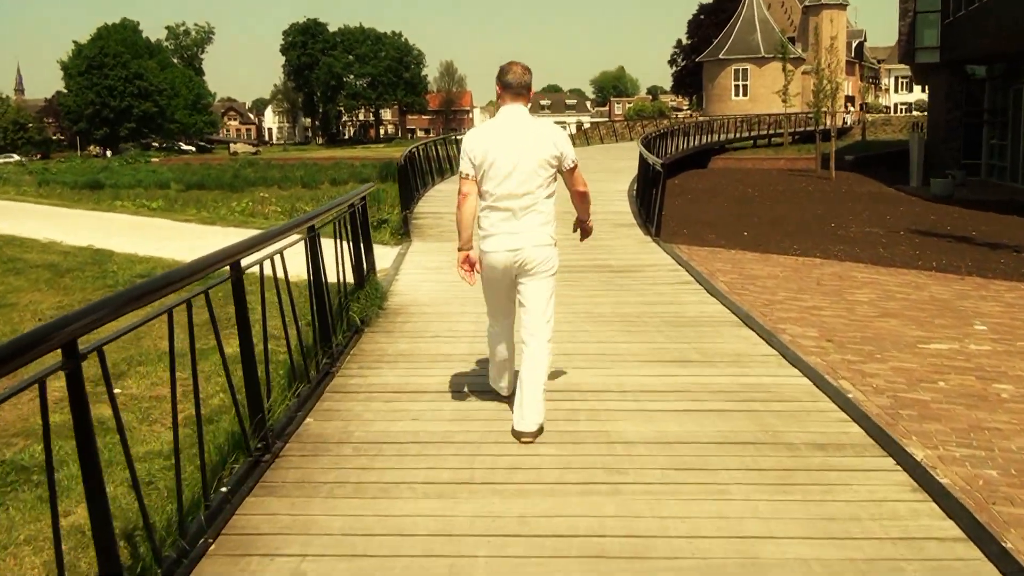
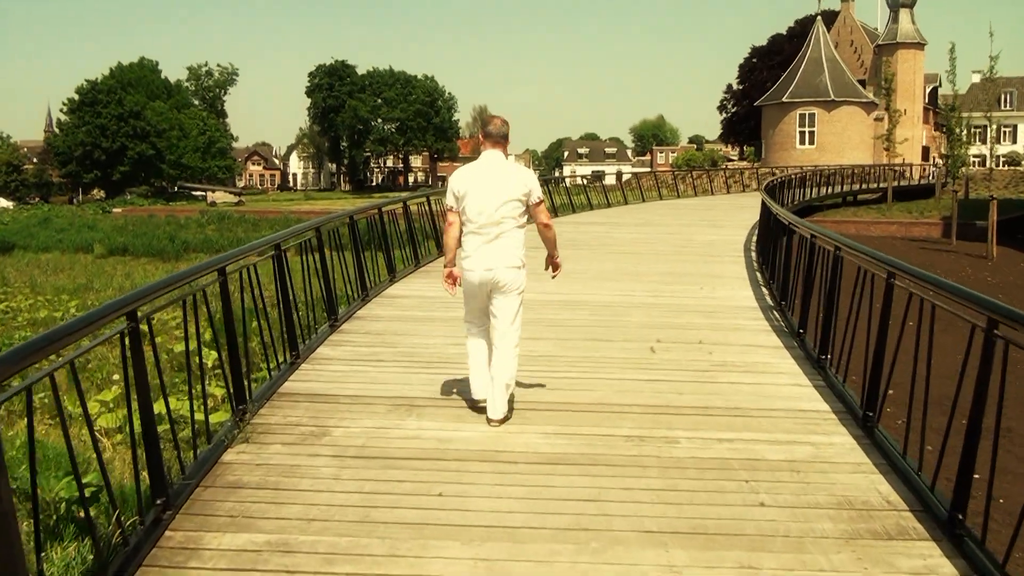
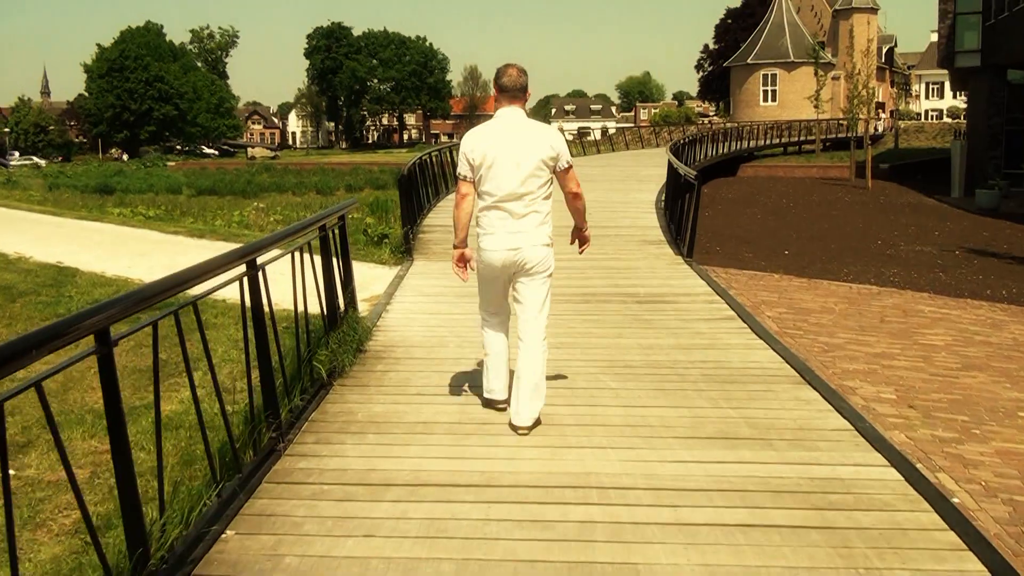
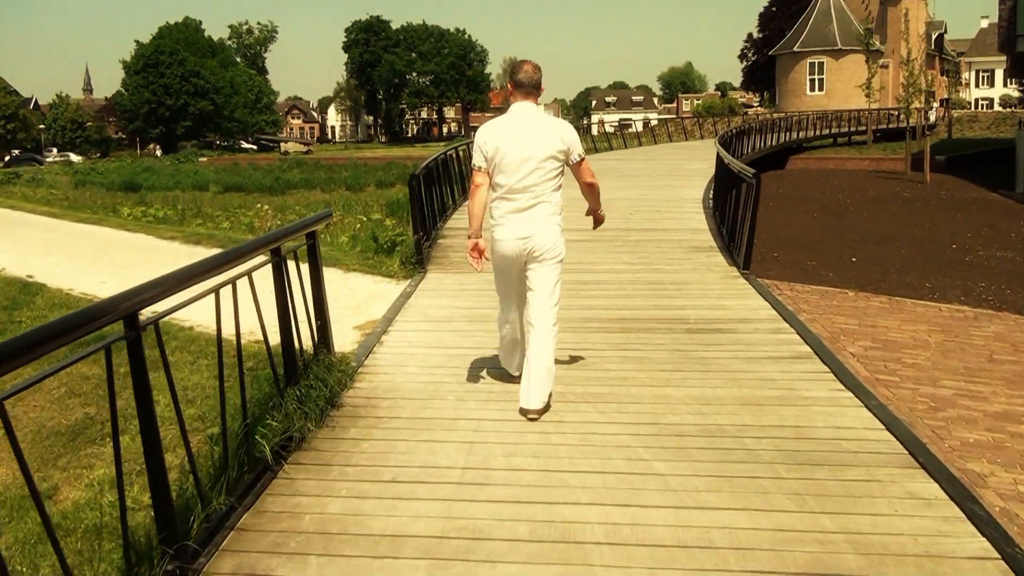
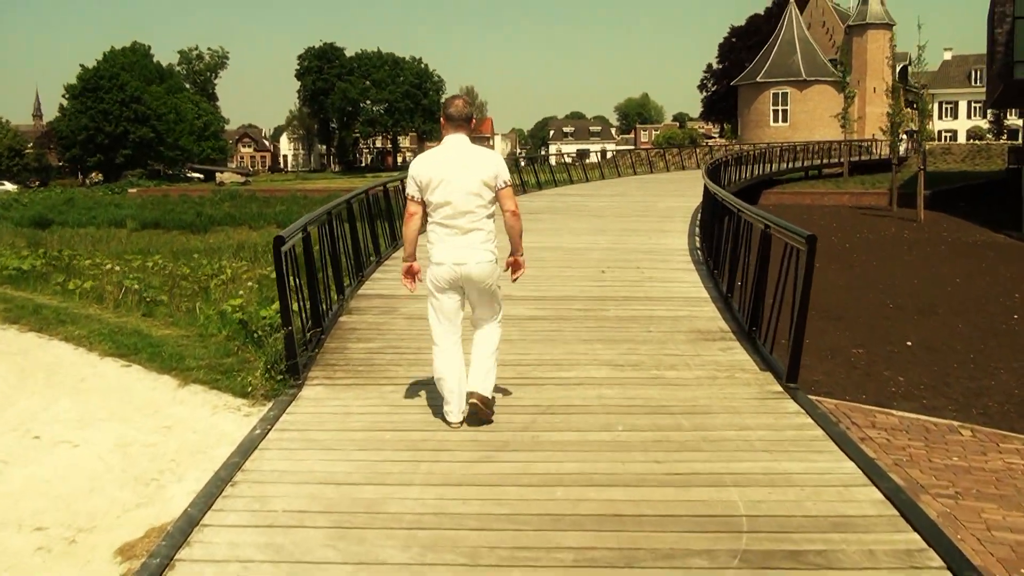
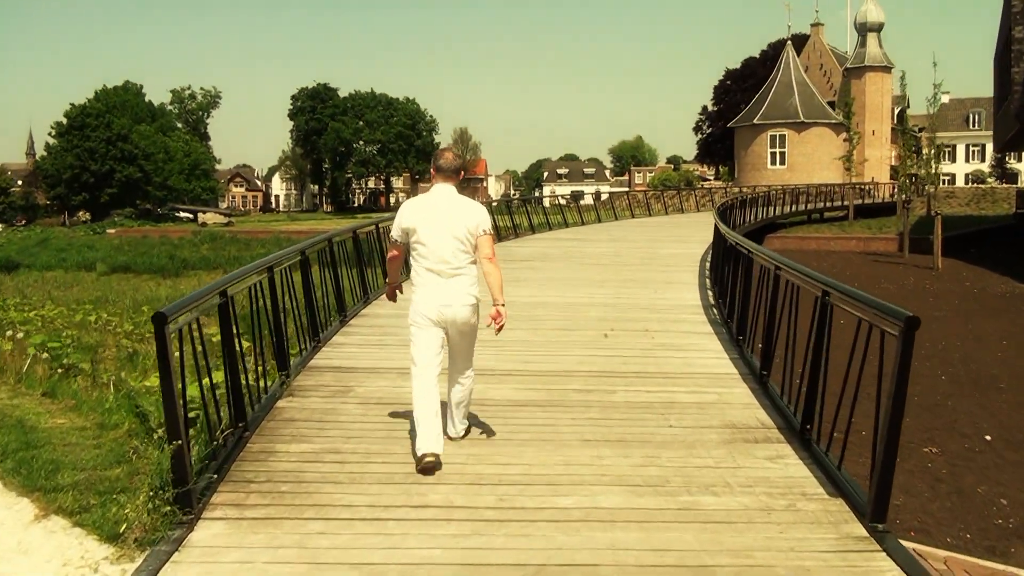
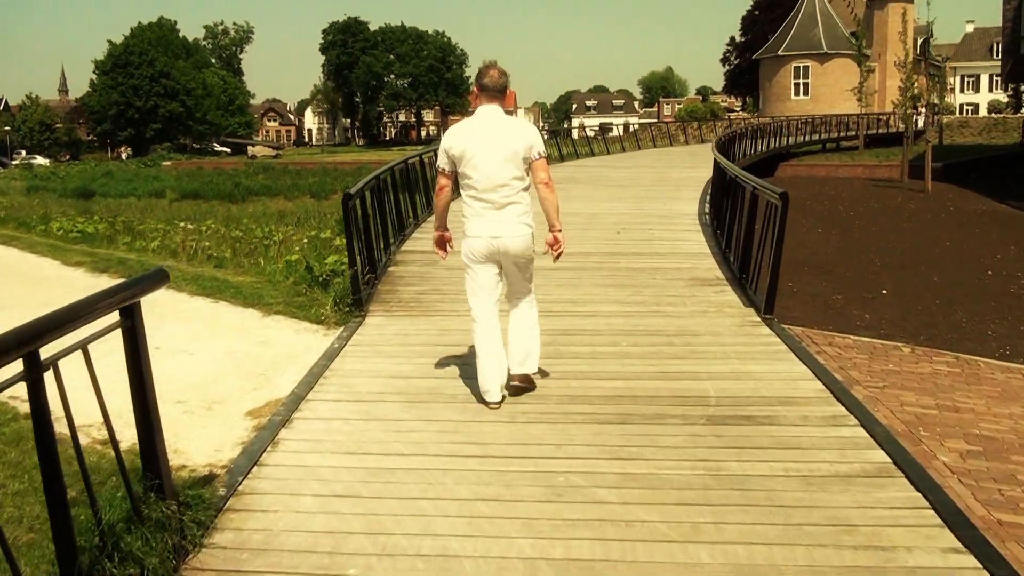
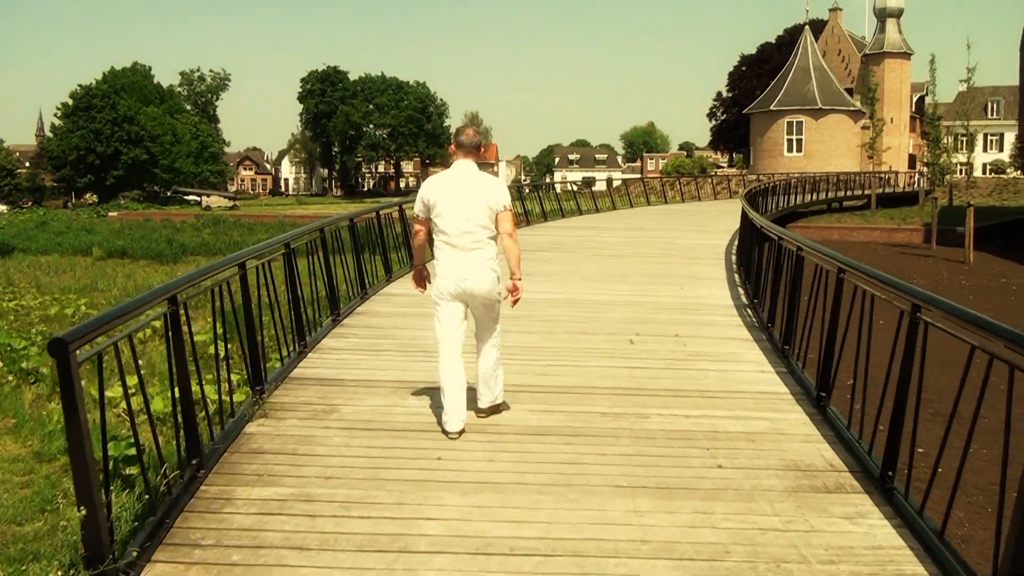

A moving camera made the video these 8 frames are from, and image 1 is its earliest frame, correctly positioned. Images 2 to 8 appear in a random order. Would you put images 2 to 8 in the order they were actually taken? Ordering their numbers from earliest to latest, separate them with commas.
3, 4, 7, 5, 6, 8, 2
